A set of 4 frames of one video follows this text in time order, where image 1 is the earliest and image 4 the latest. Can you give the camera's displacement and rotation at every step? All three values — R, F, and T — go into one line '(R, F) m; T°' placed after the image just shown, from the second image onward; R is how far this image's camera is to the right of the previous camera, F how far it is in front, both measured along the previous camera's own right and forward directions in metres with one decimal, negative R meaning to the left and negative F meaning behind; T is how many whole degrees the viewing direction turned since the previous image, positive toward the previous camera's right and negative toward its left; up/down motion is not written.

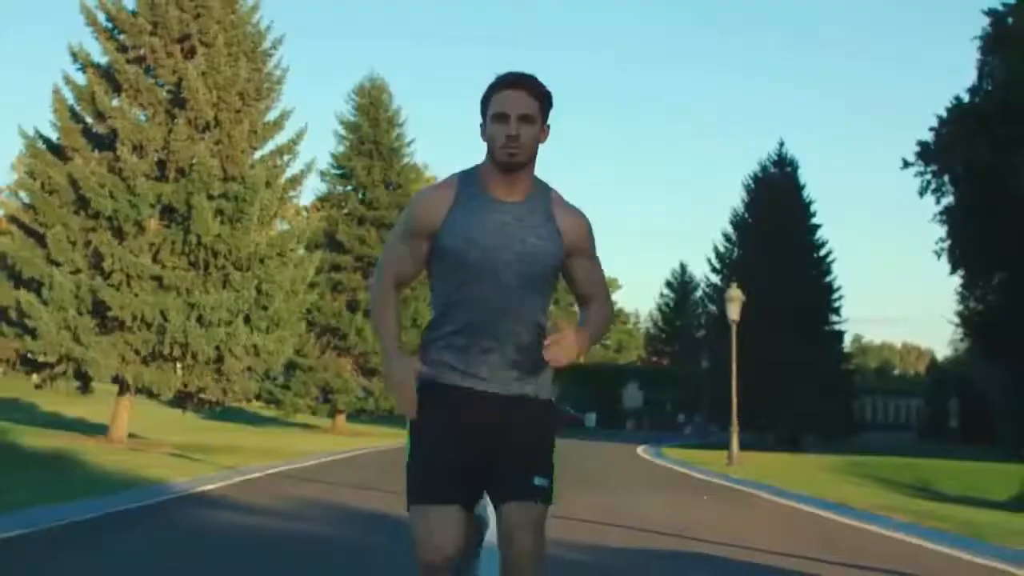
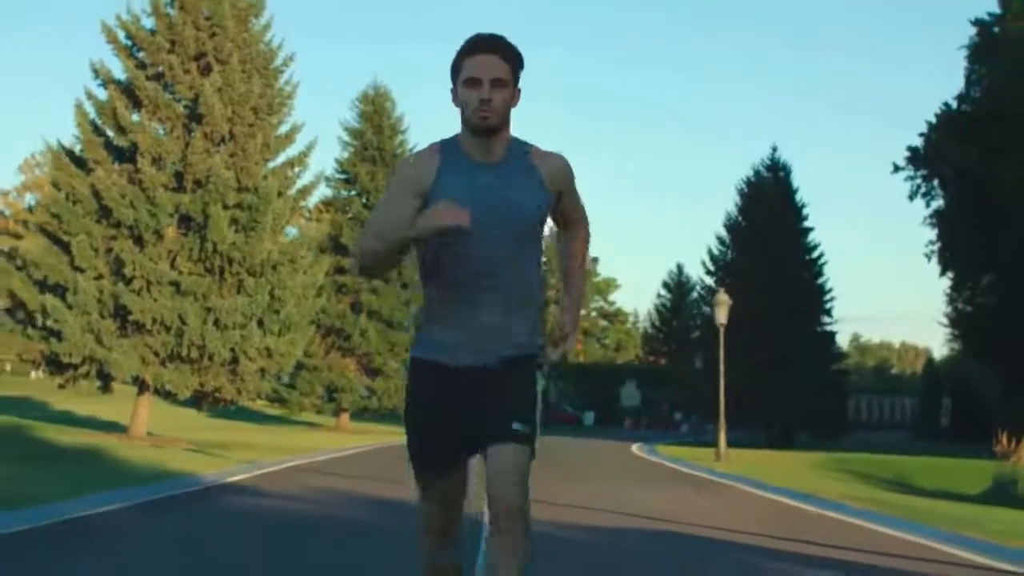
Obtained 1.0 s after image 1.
(0.0, -1.0) m; 0°
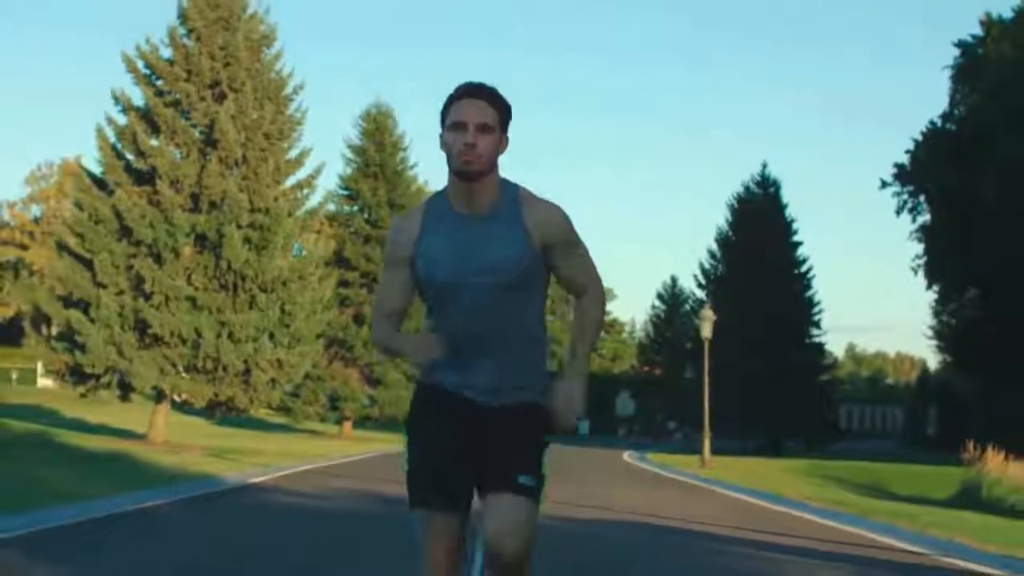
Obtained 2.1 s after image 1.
(0.0, -1.2) m; 0°
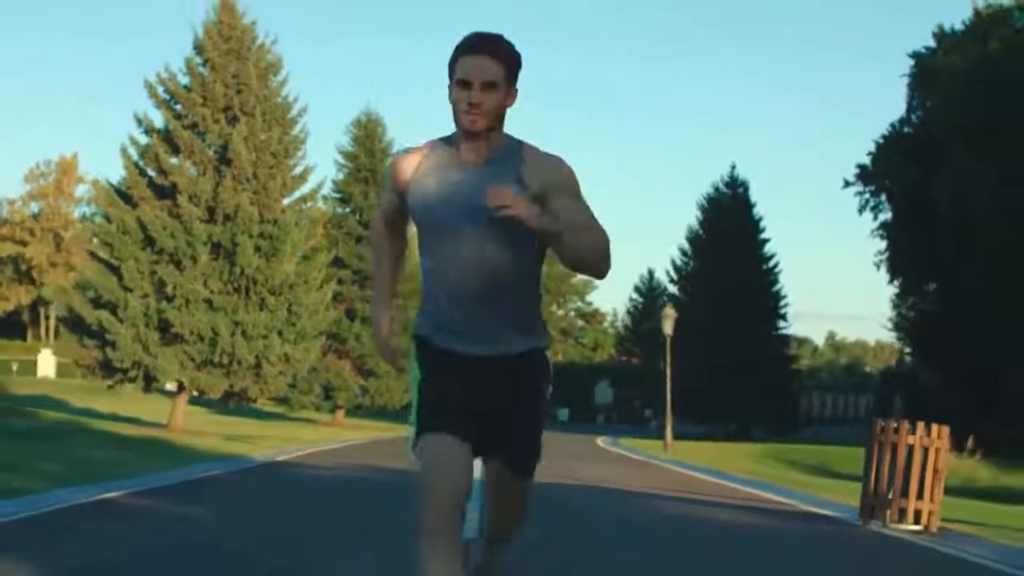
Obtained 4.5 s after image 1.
(0.0, -2.4) m; +1°
